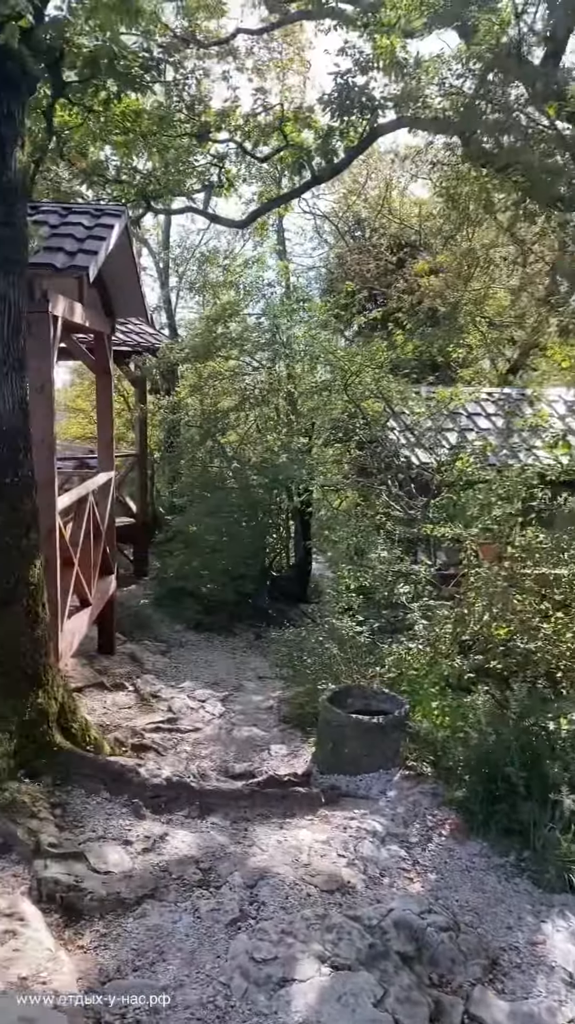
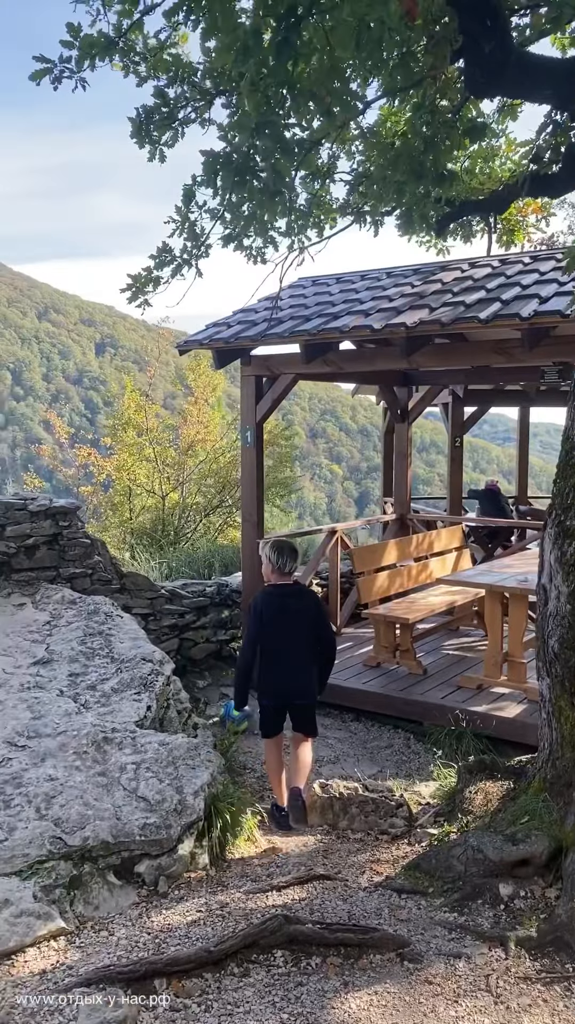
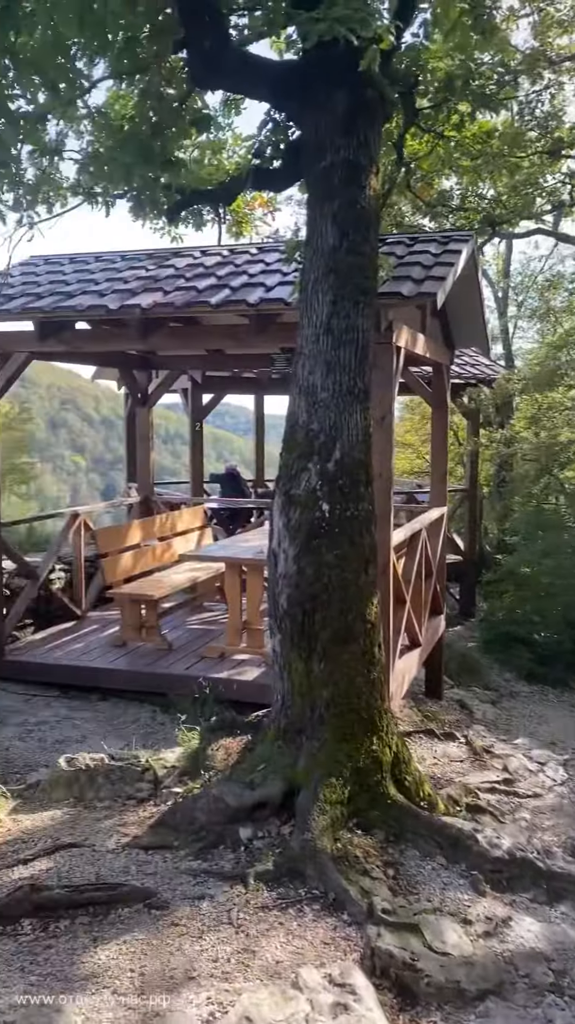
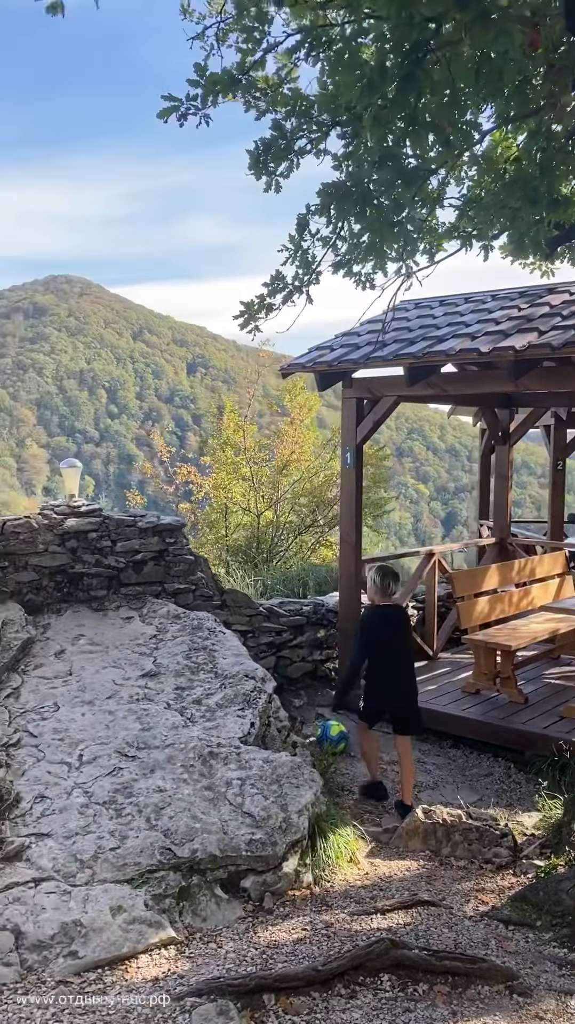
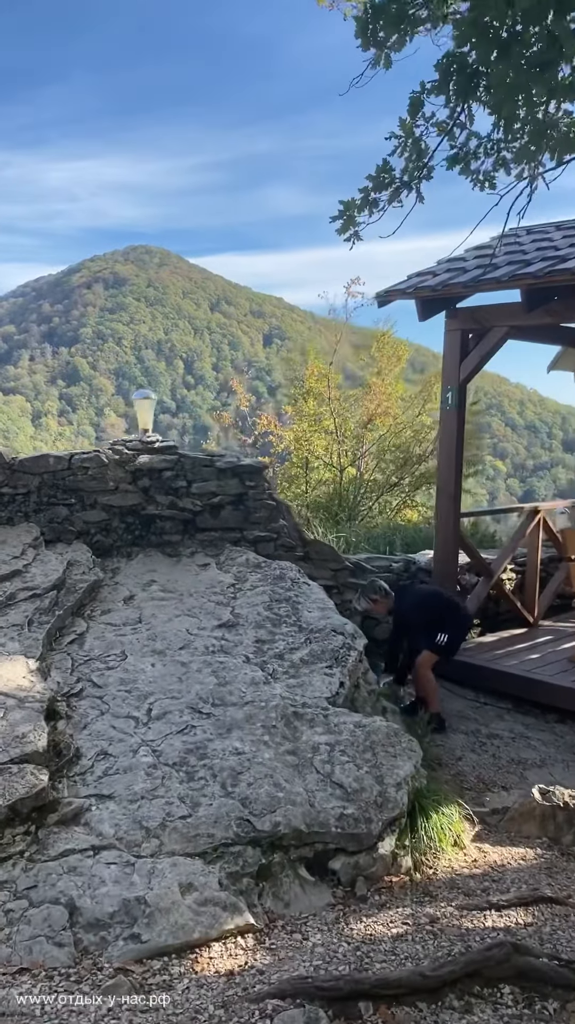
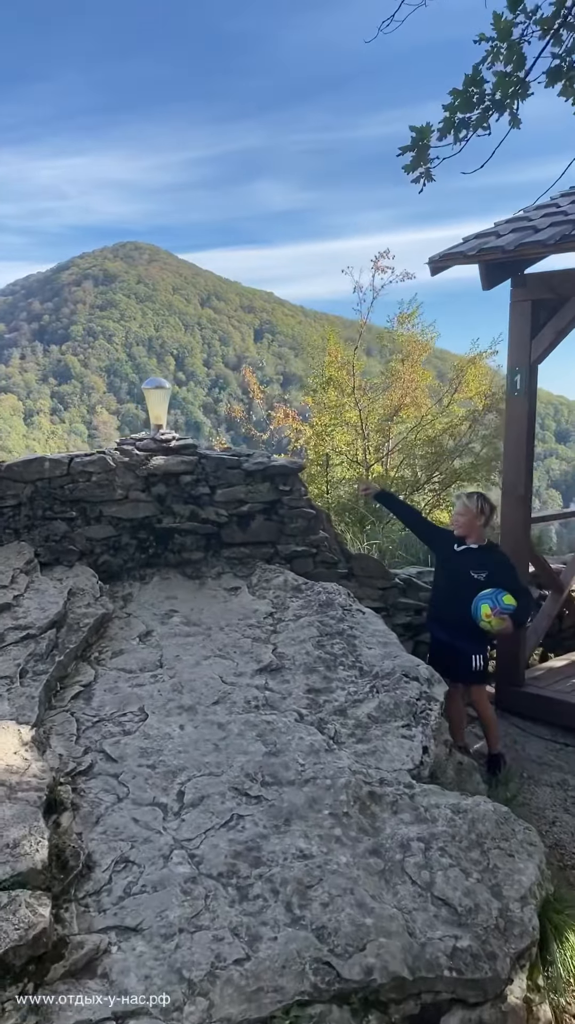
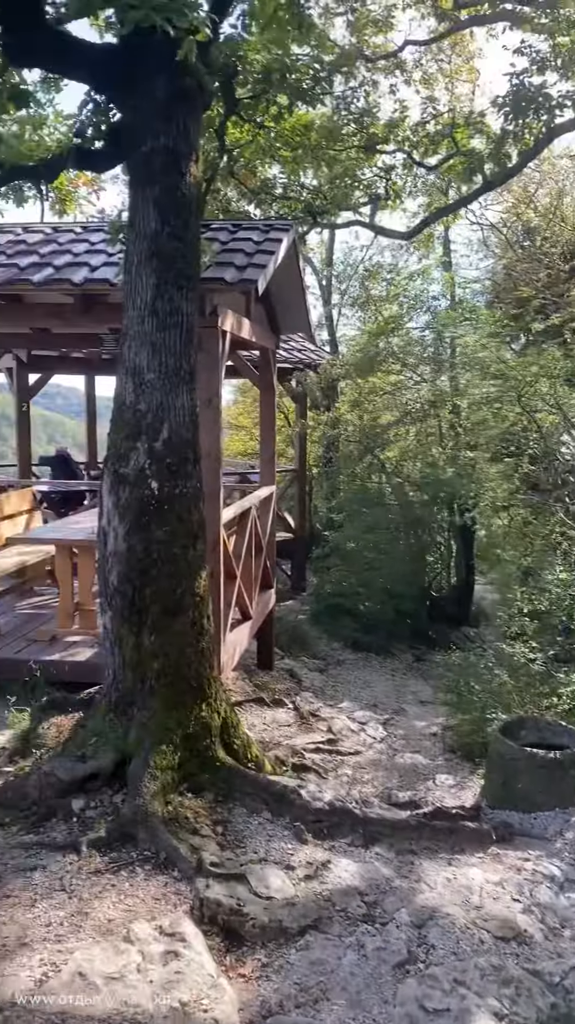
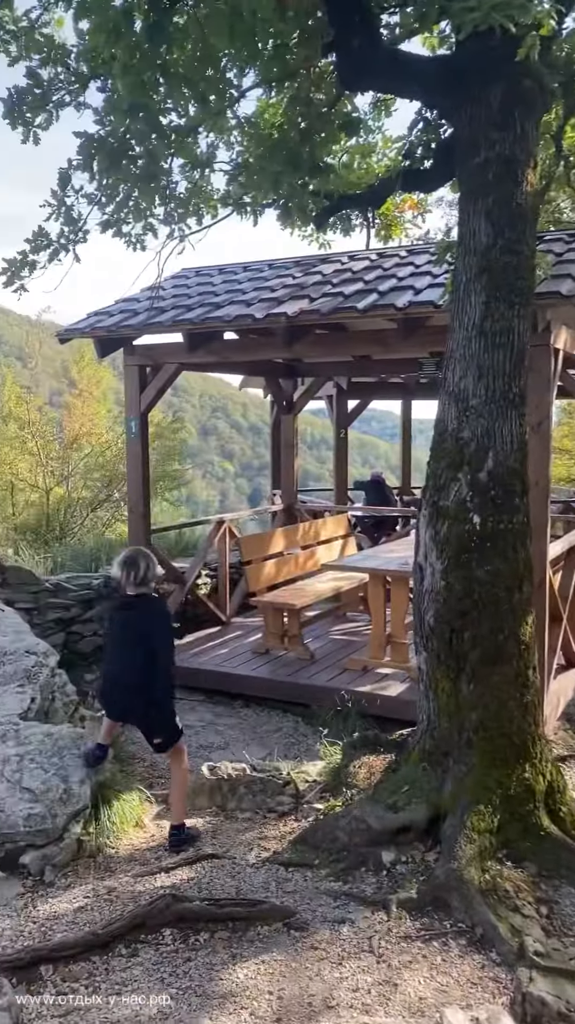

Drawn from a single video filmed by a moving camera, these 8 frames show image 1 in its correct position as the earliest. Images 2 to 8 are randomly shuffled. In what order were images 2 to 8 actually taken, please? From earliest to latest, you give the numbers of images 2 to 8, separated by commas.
7, 3, 8, 2, 4, 5, 6
